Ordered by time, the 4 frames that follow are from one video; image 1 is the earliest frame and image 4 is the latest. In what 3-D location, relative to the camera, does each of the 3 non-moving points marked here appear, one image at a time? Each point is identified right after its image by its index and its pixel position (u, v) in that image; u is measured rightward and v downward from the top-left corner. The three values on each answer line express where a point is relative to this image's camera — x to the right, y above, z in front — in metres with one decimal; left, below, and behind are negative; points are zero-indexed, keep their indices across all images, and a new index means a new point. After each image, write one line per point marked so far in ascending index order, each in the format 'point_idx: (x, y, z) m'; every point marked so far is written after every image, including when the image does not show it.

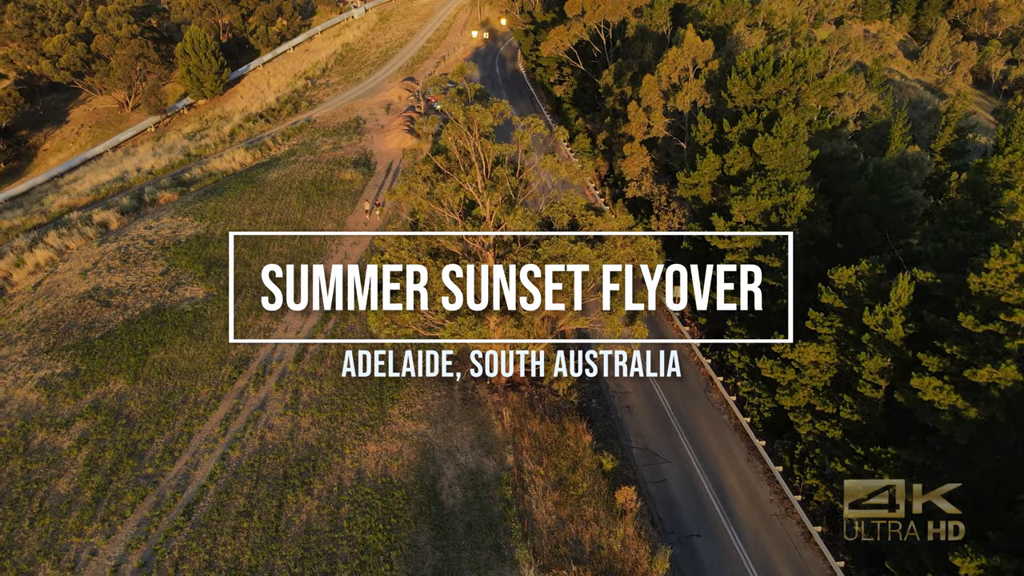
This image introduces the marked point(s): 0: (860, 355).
0: (+9.6, -1.9, +20.0) m
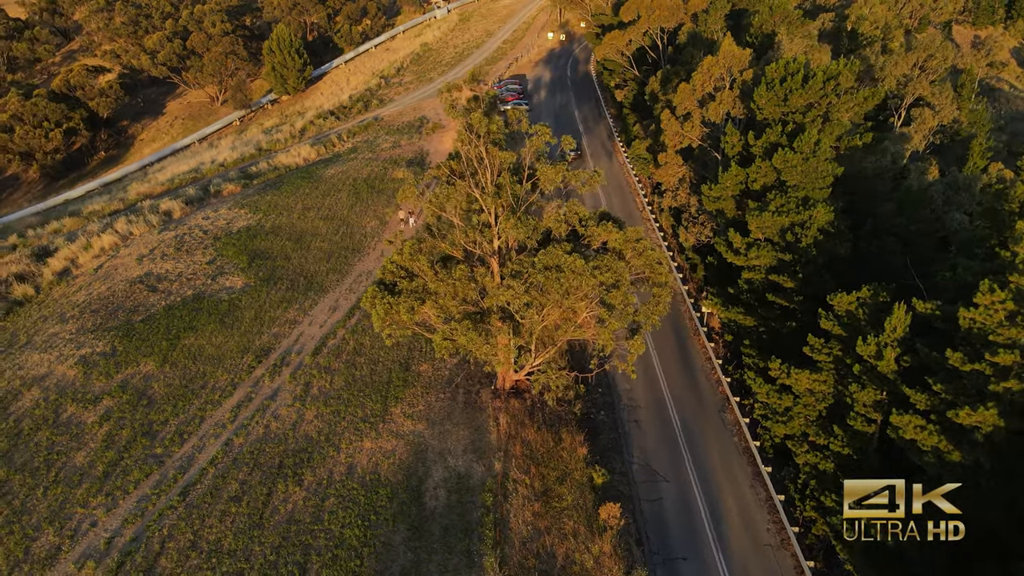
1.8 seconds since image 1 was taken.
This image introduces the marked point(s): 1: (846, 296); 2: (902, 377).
0: (+8.9, -2.6, +19.0) m
1: (+9.1, -0.2, +19.8) m
2: (+9.7, -2.2, +18.0) m
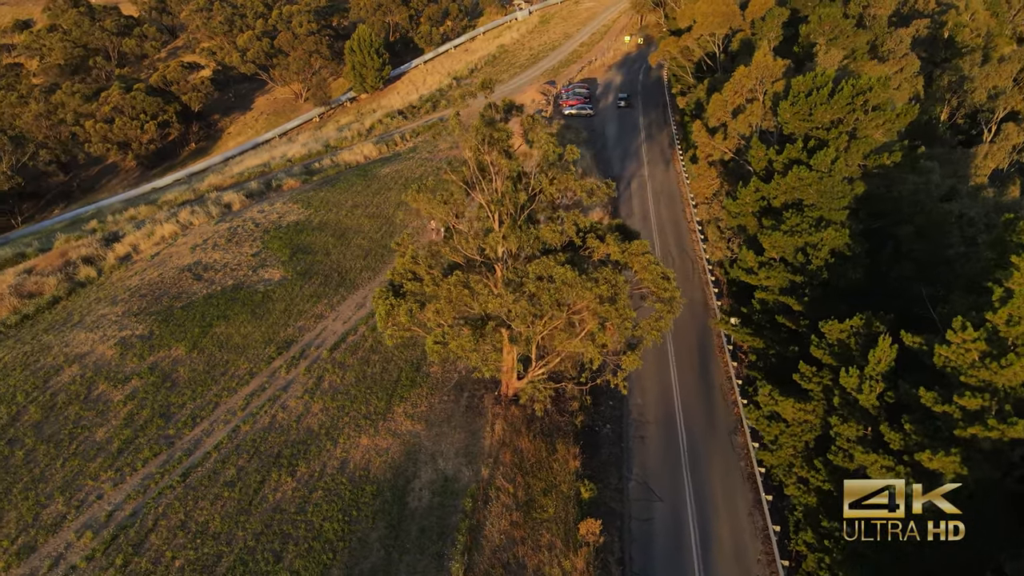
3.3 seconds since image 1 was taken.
0: (+8.0, -3.3, +18.0) m
1: (+8.5, -0.9, +18.9) m
2: (+8.7, -2.9, +17.0) m
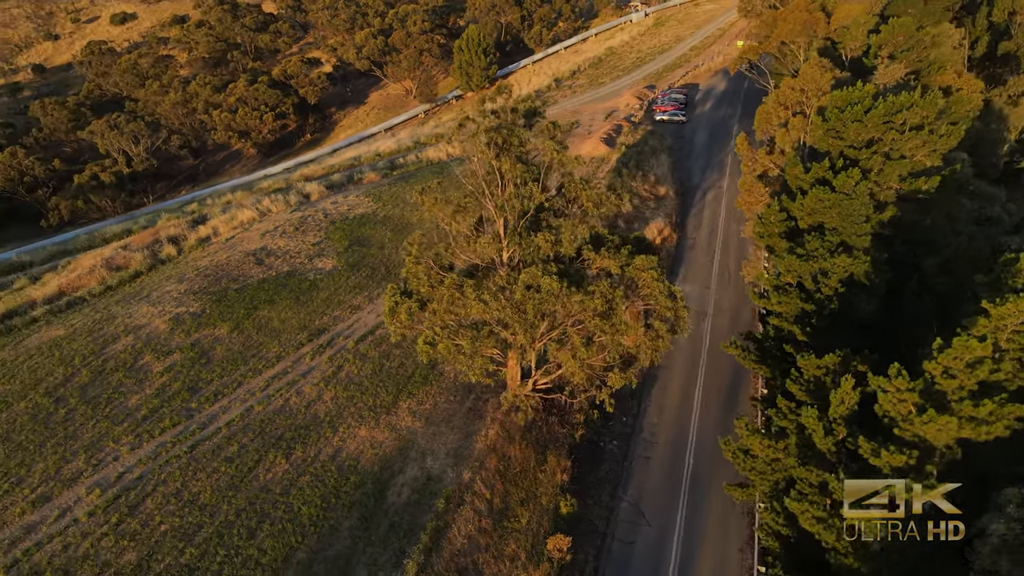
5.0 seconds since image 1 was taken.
0: (+6.6, -4.1, +16.8) m
1: (+7.4, -1.7, +17.5) m
2: (+7.2, -3.7, +15.7) m
